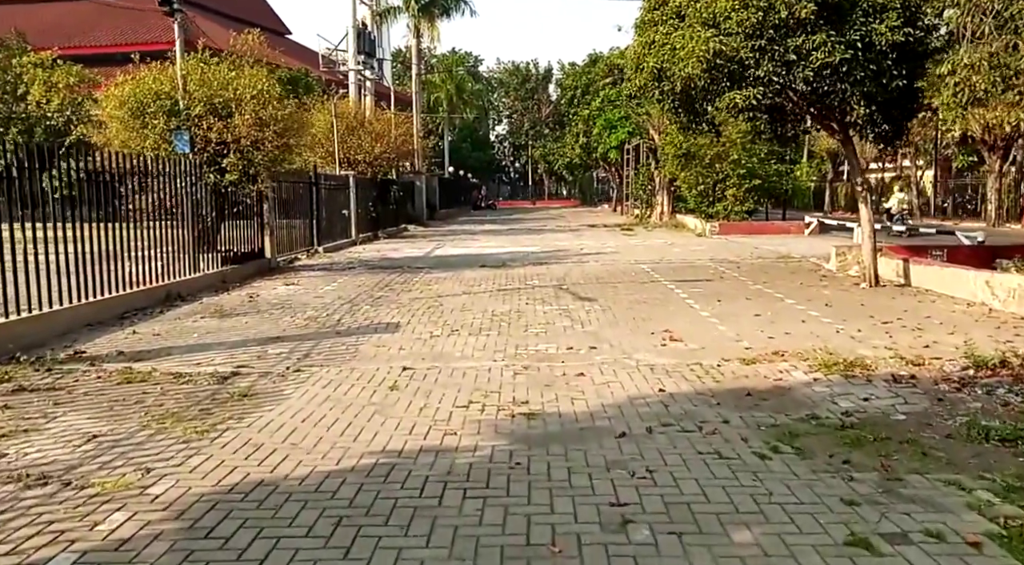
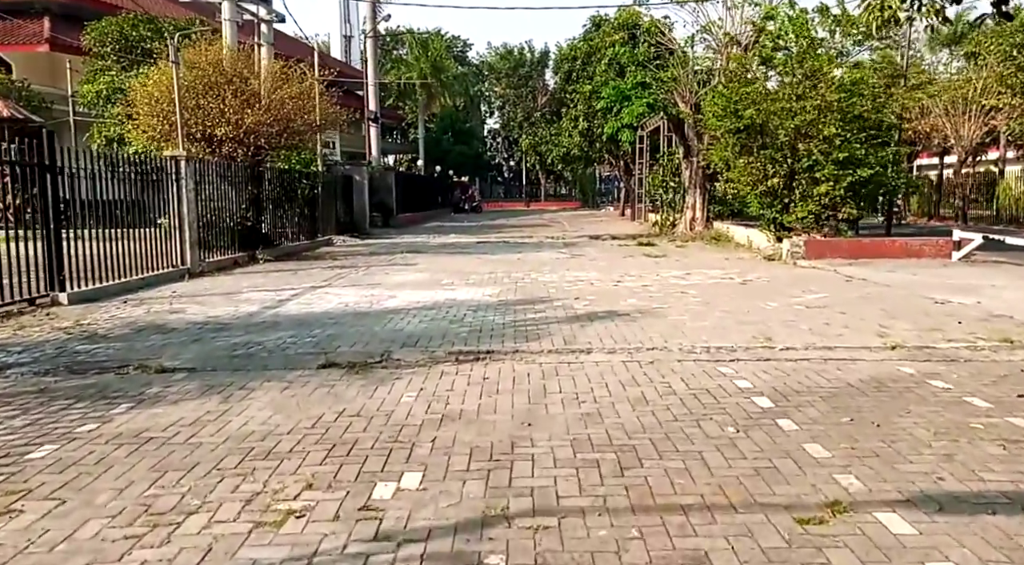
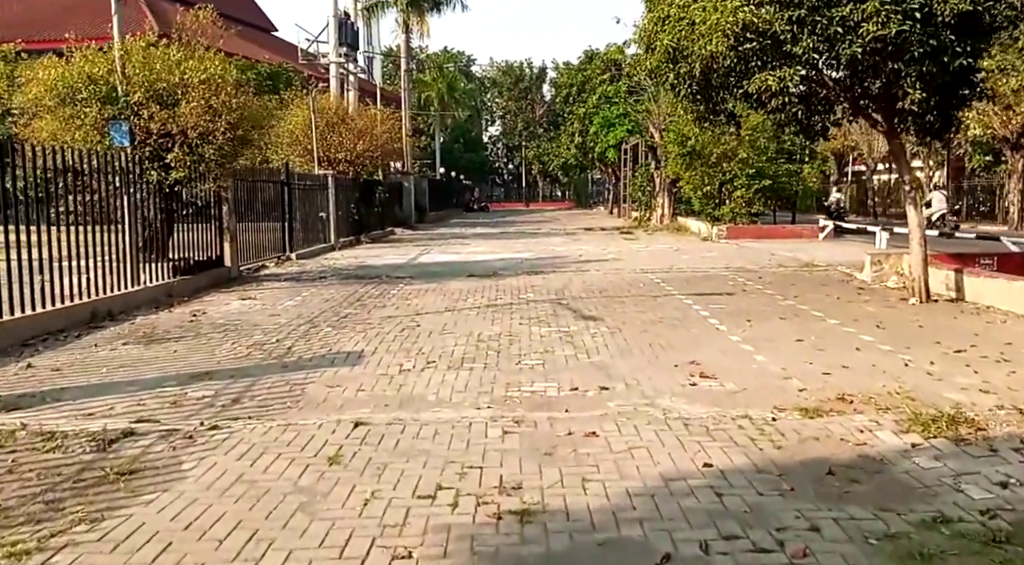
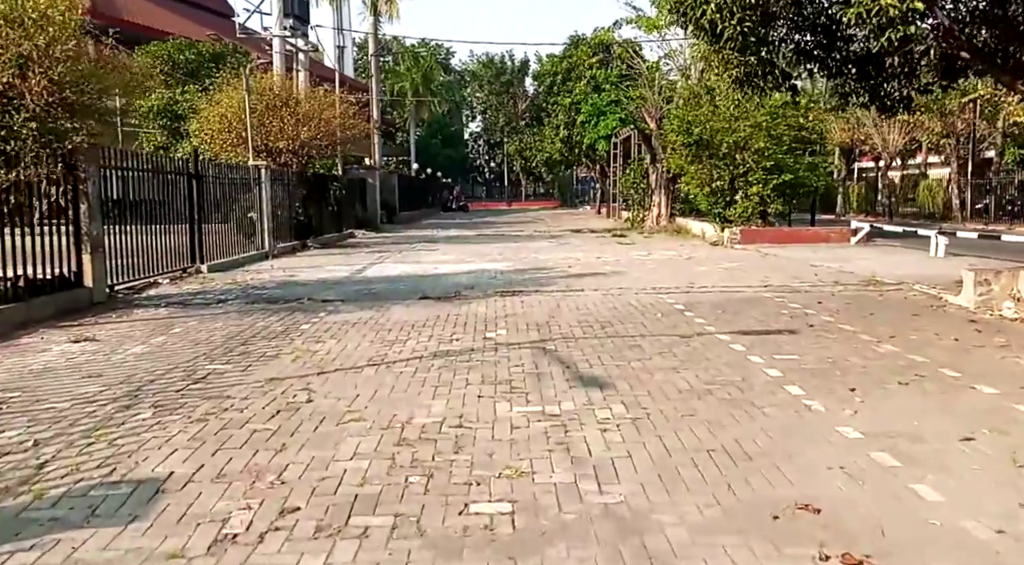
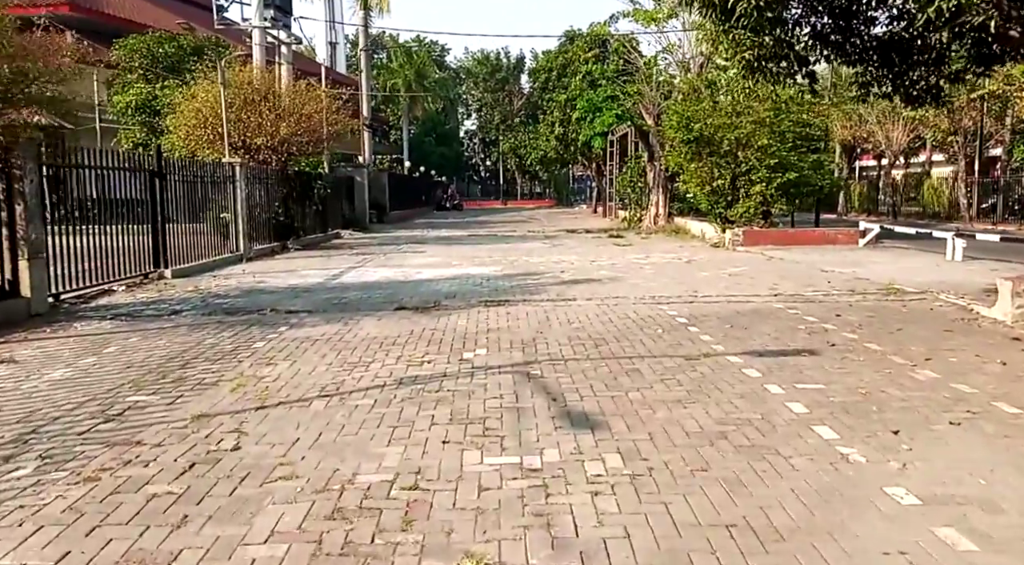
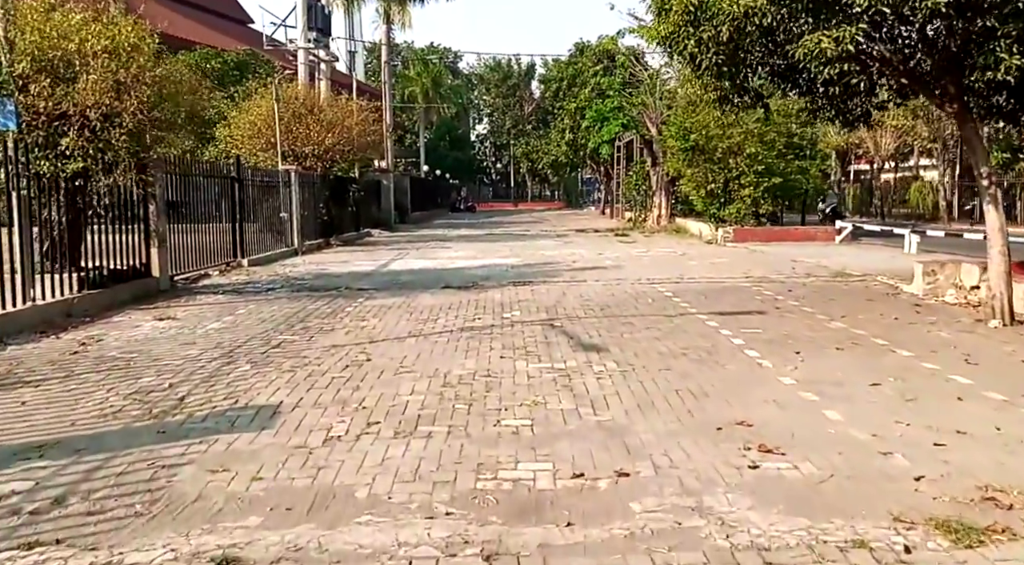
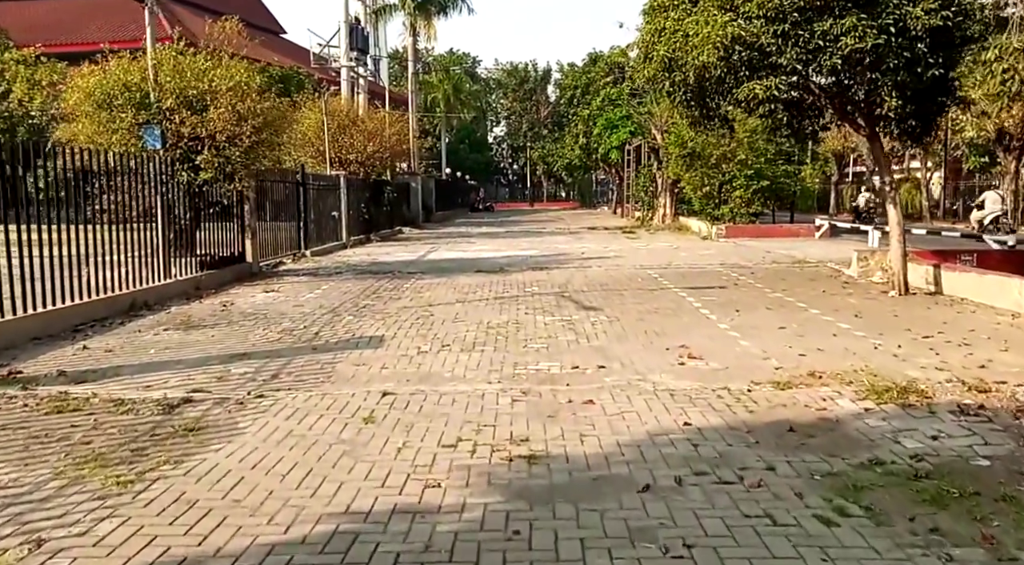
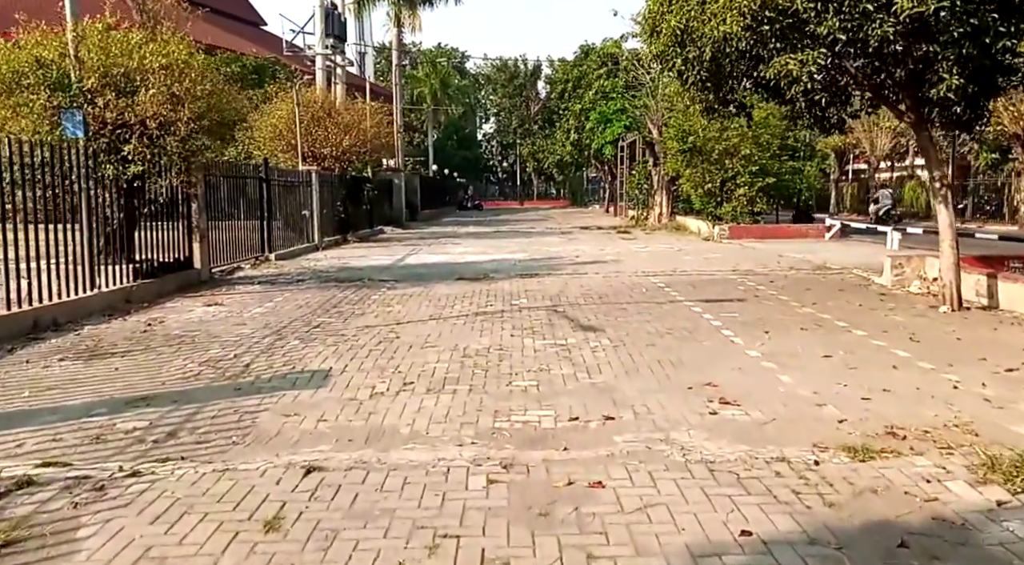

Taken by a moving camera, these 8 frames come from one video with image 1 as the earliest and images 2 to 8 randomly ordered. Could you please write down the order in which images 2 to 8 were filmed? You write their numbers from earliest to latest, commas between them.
7, 3, 8, 6, 4, 5, 2
